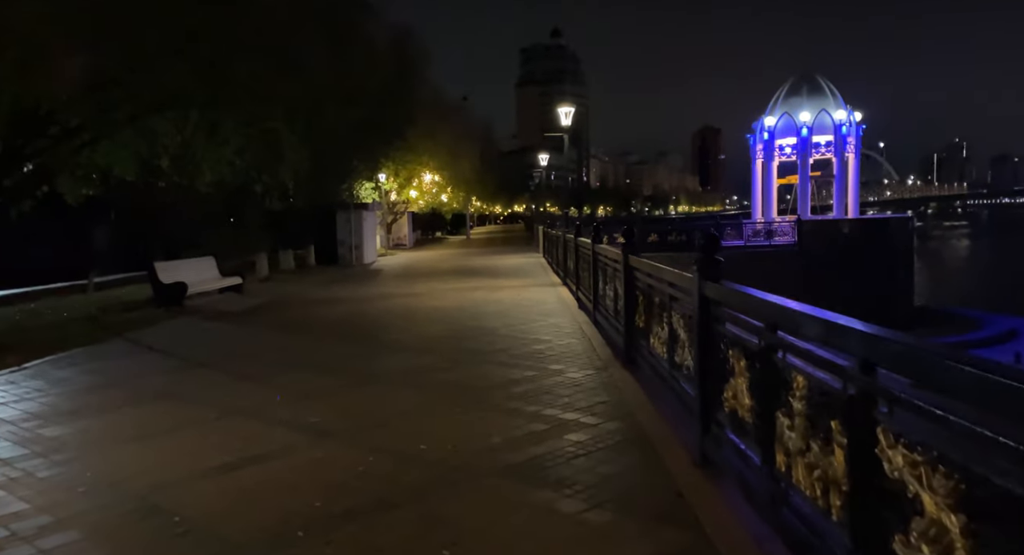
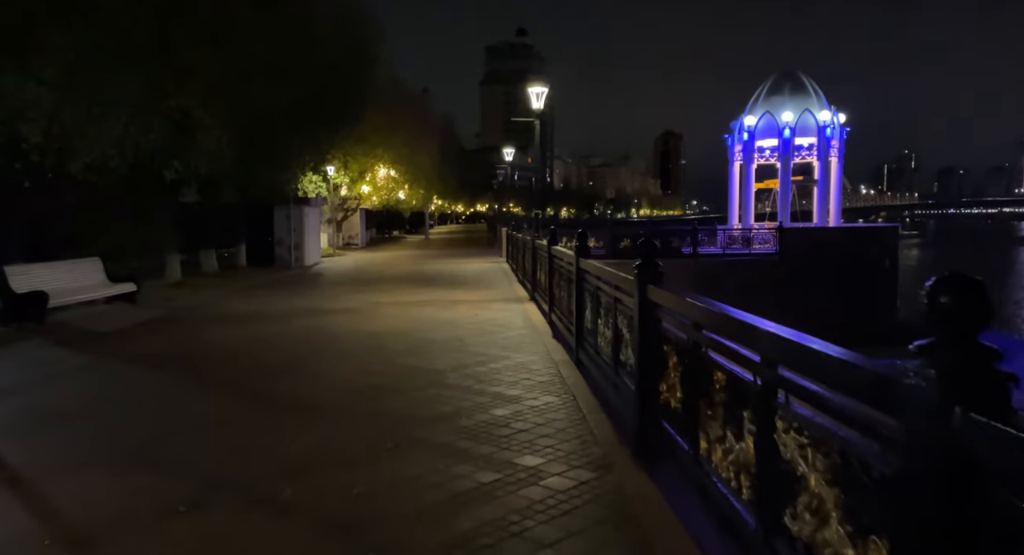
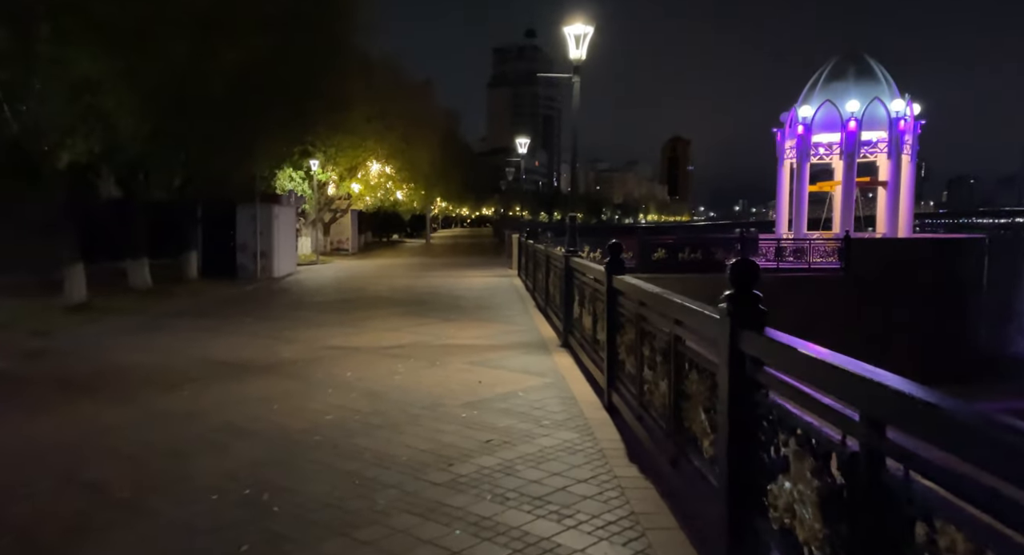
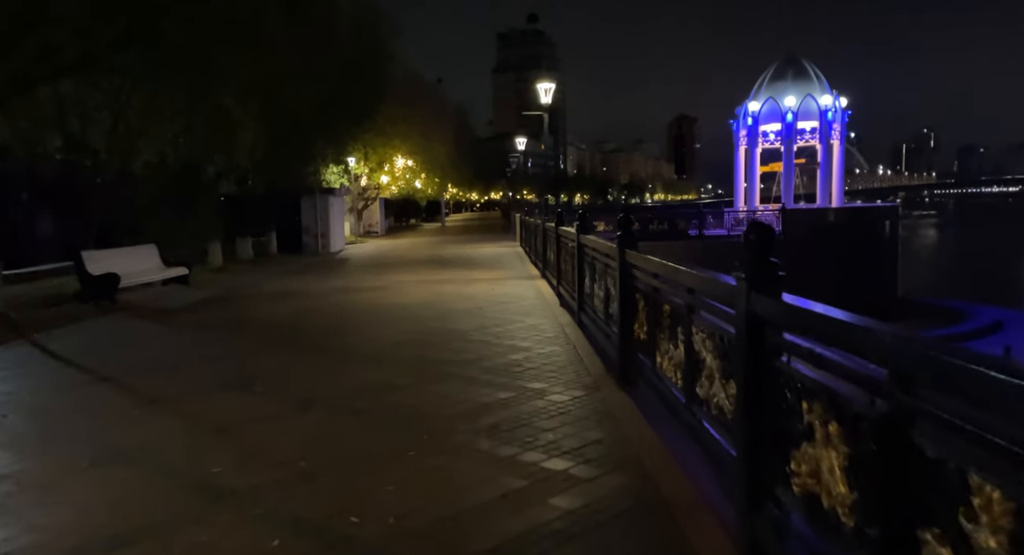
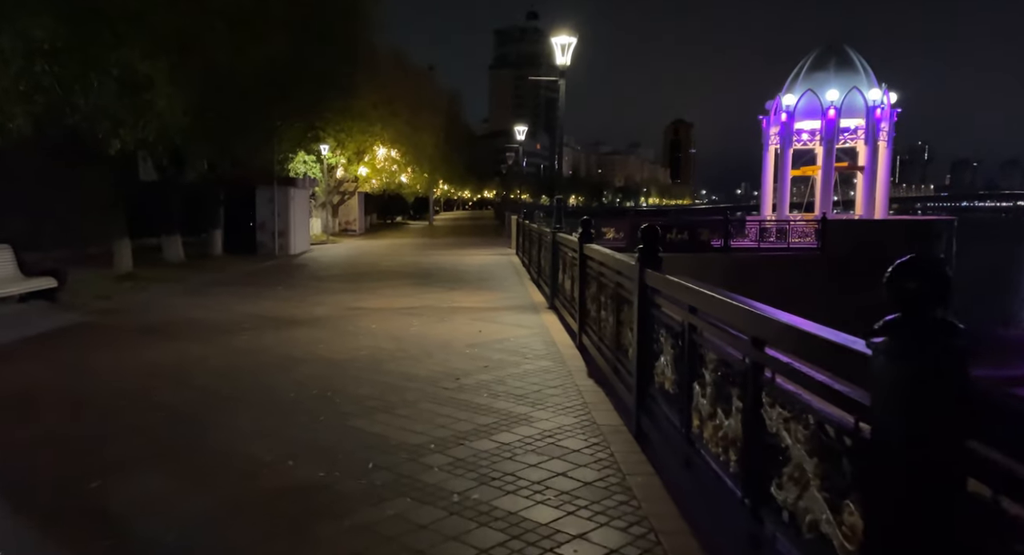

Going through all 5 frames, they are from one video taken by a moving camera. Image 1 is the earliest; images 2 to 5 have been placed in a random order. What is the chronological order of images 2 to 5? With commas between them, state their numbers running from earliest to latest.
4, 2, 5, 3
